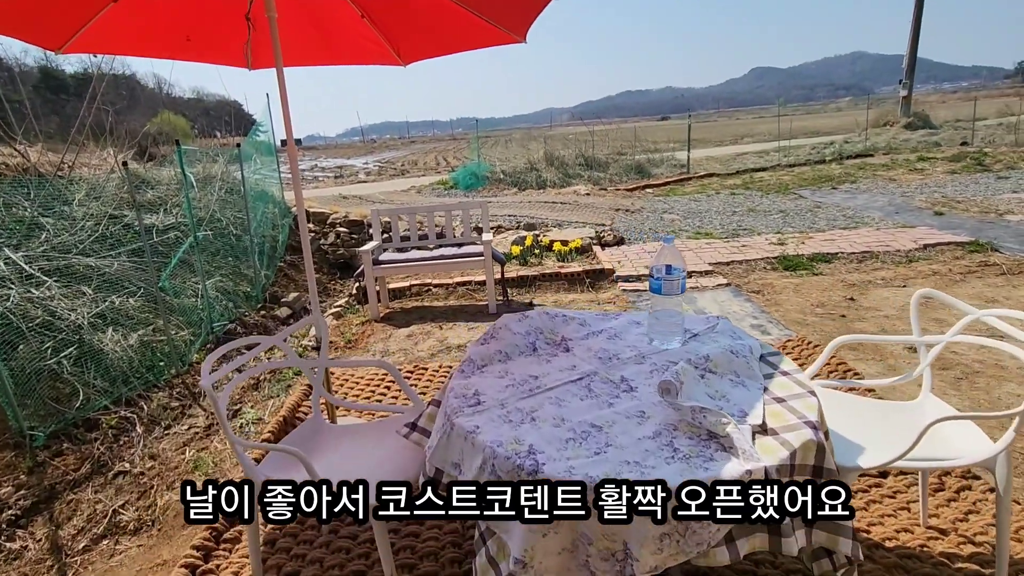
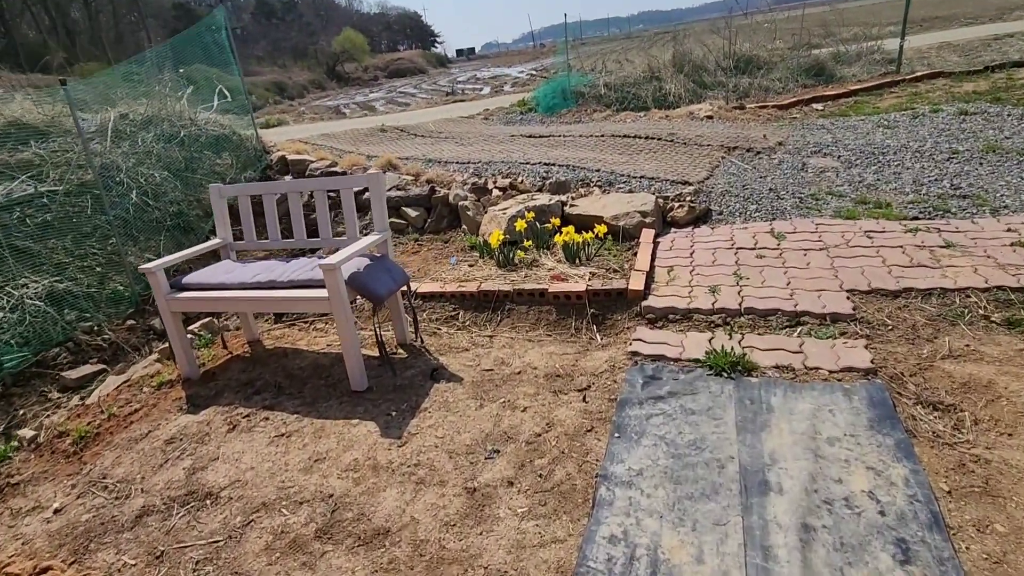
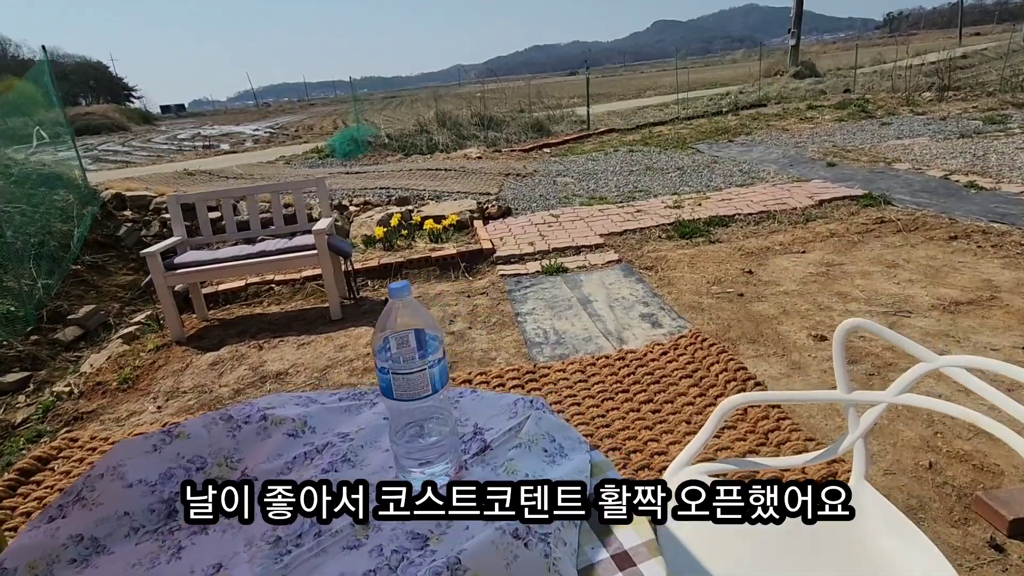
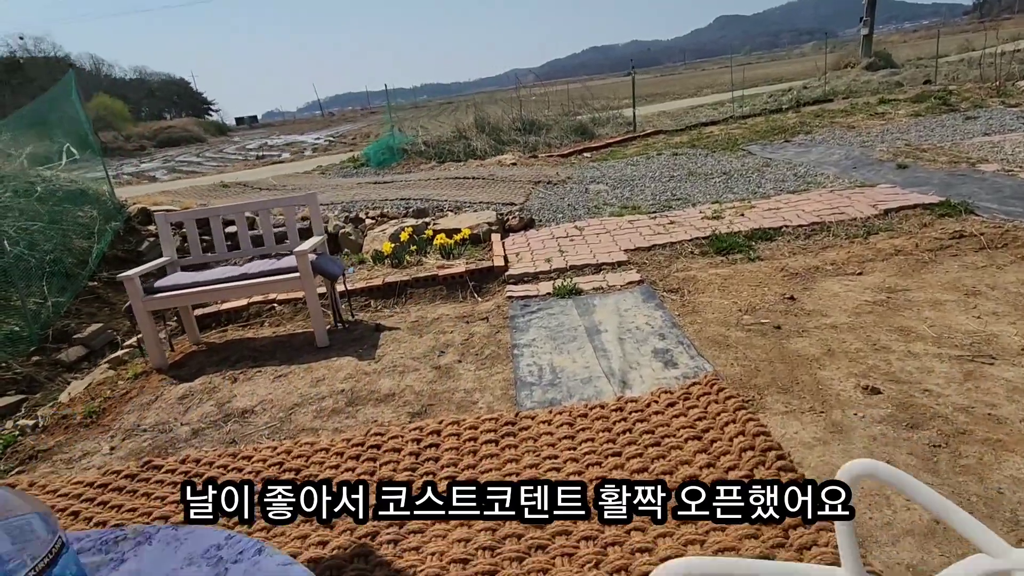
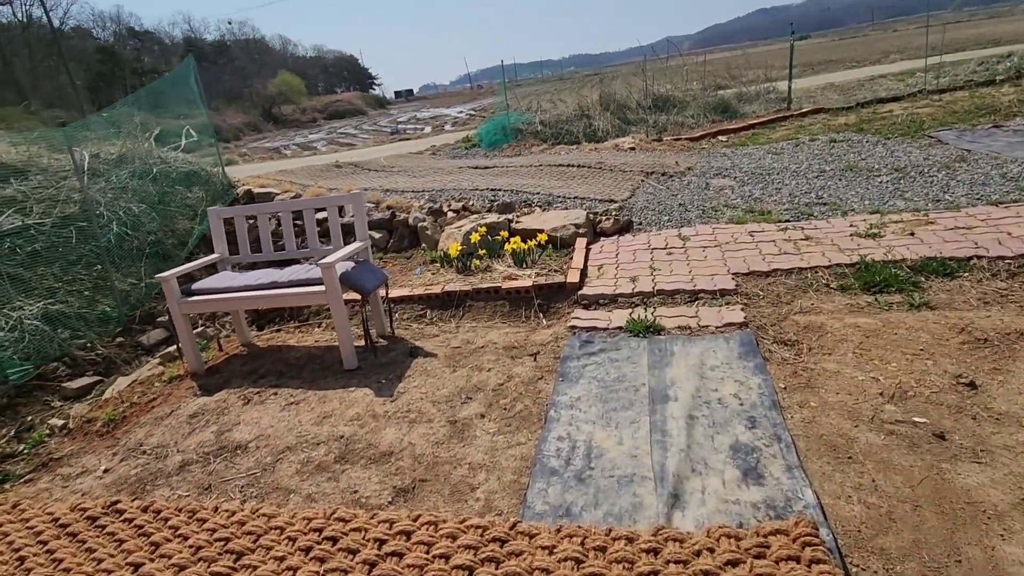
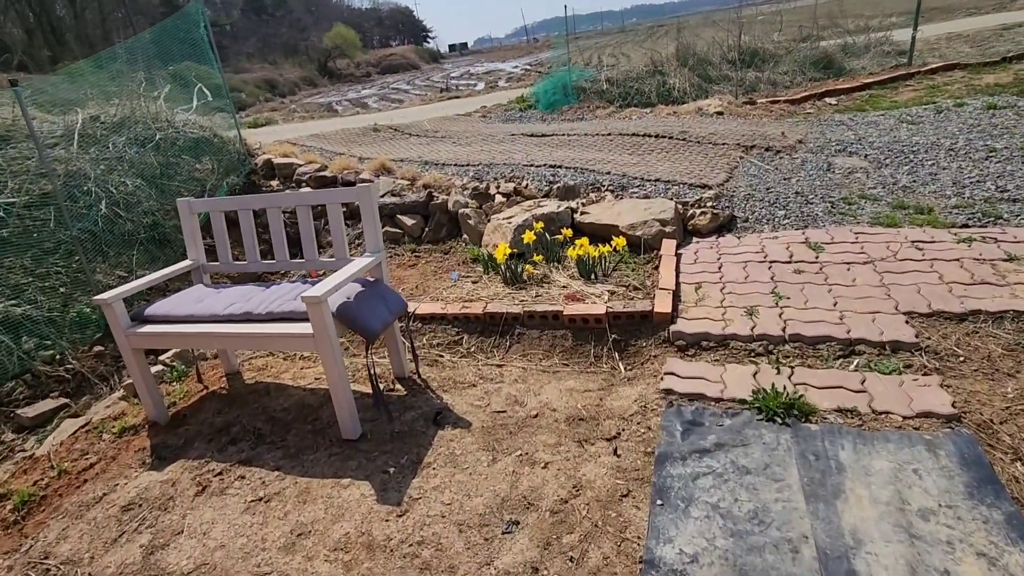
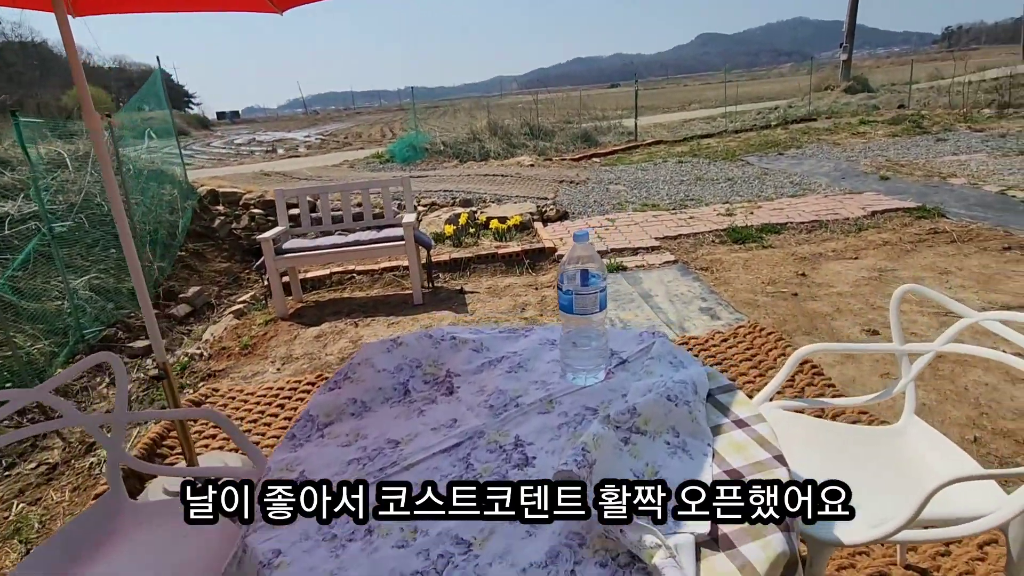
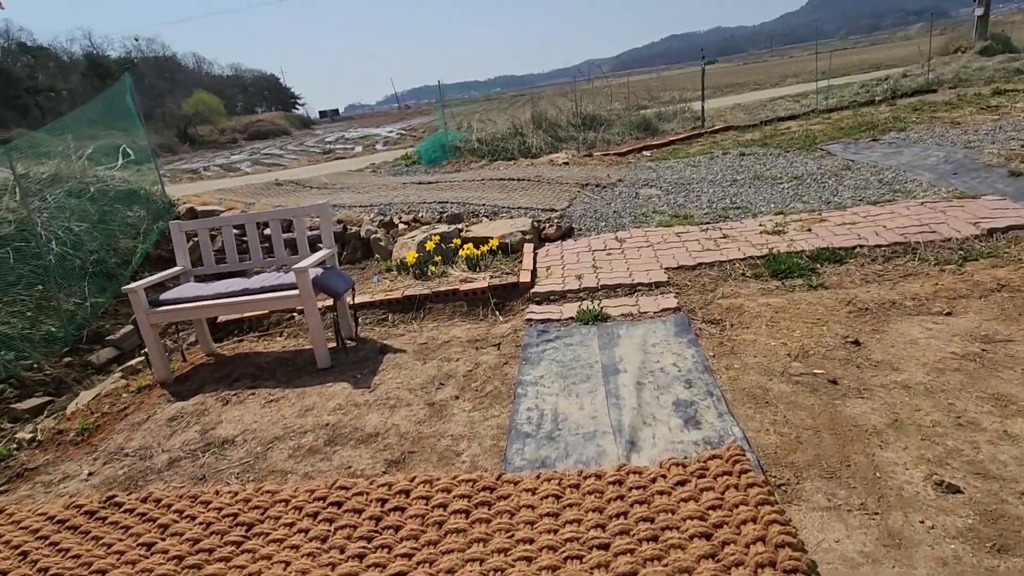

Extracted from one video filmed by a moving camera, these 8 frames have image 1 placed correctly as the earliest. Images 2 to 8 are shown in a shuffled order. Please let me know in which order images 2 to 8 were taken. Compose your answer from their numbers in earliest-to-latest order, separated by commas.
7, 3, 4, 8, 5, 2, 6
